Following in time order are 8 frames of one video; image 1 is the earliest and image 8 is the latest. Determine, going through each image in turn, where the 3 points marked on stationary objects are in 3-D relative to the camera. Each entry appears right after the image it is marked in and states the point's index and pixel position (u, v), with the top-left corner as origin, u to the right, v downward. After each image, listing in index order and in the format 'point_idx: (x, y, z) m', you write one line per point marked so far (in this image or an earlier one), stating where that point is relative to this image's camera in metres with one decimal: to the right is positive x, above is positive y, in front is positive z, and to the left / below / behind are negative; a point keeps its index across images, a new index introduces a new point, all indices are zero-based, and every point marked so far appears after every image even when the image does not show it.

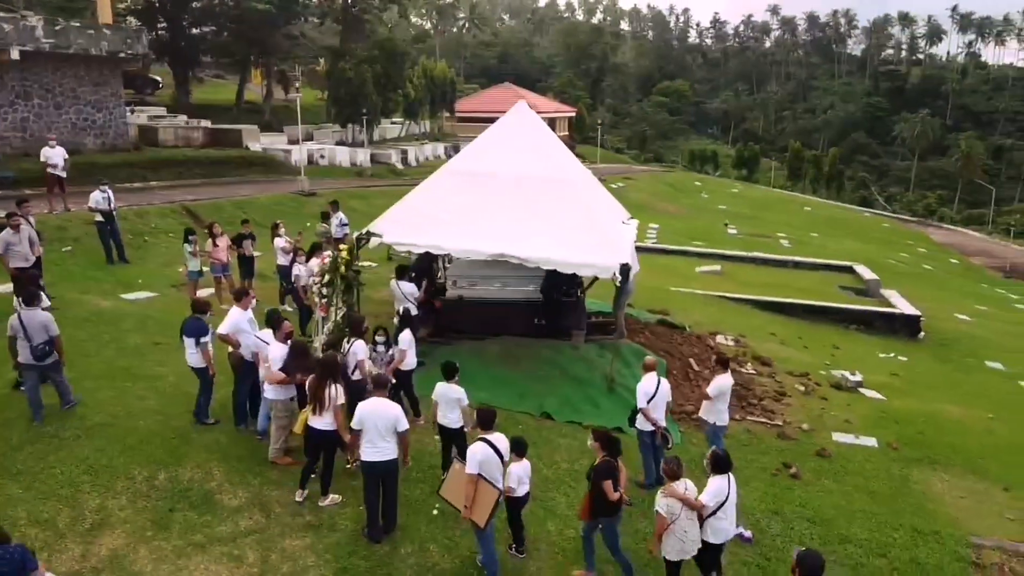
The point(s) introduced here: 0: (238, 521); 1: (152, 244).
0: (-2.9, -2.5, +8.1) m
1: (-8.8, +1.1, +18.8) m
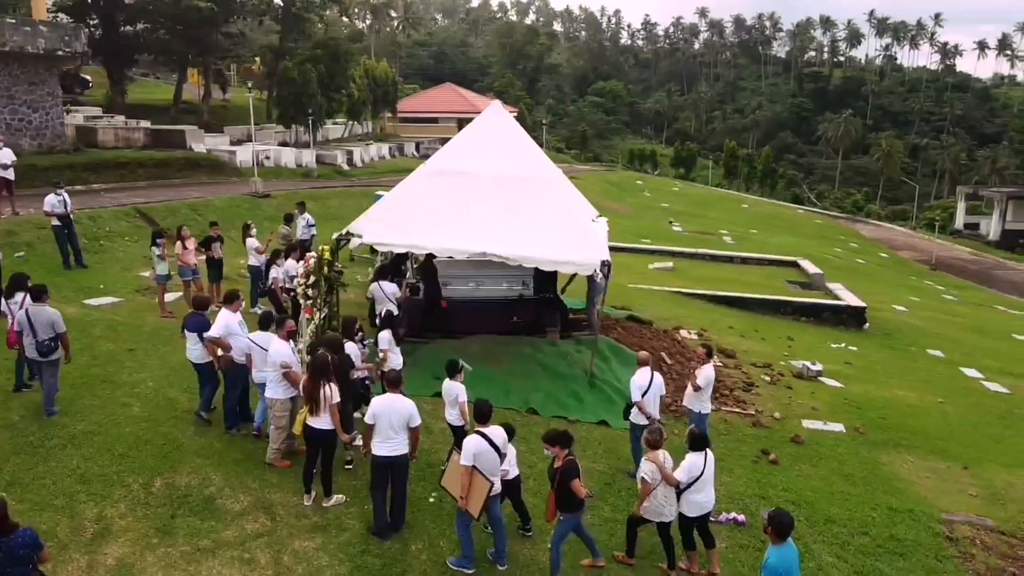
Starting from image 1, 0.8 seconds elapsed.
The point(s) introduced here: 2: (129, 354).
0: (-2.8, -2.5, +8.0) m
1: (-9.6, +0.9, +18.2) m
2: (-6.0, -1.1, +12.0) m
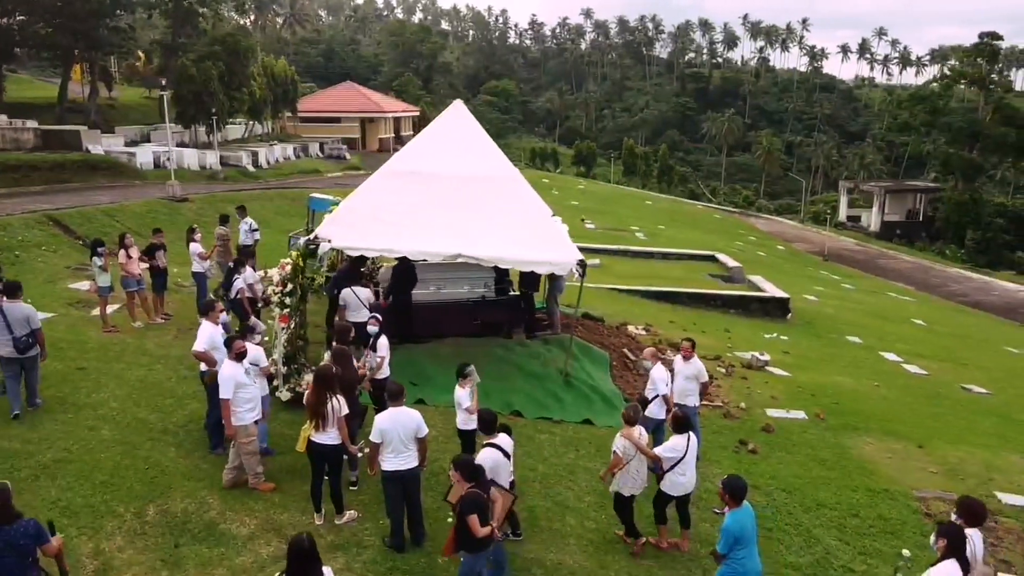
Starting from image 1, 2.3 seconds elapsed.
0: (-2.5, -2.6, +7.5) m
1: (-10.7, +0.6, +16.8) m
2: (-6.3, -1.3, +11.1) m
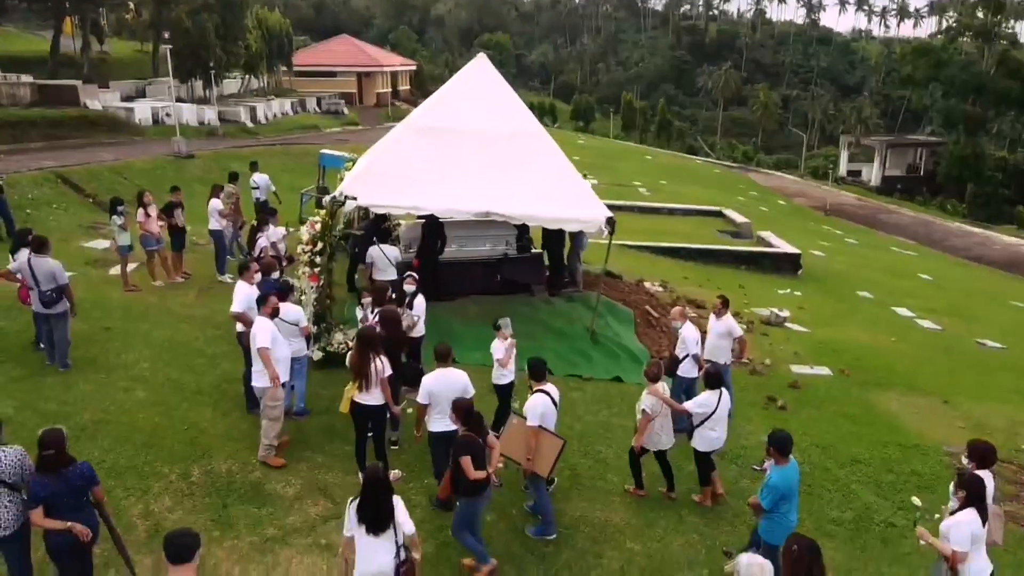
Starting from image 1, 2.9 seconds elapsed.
0: (-2.0, -2.2, +7.5) m
1: (-10.3, +1.5, +16.6) m
2: (-5.8, -0.7, +11.0) m
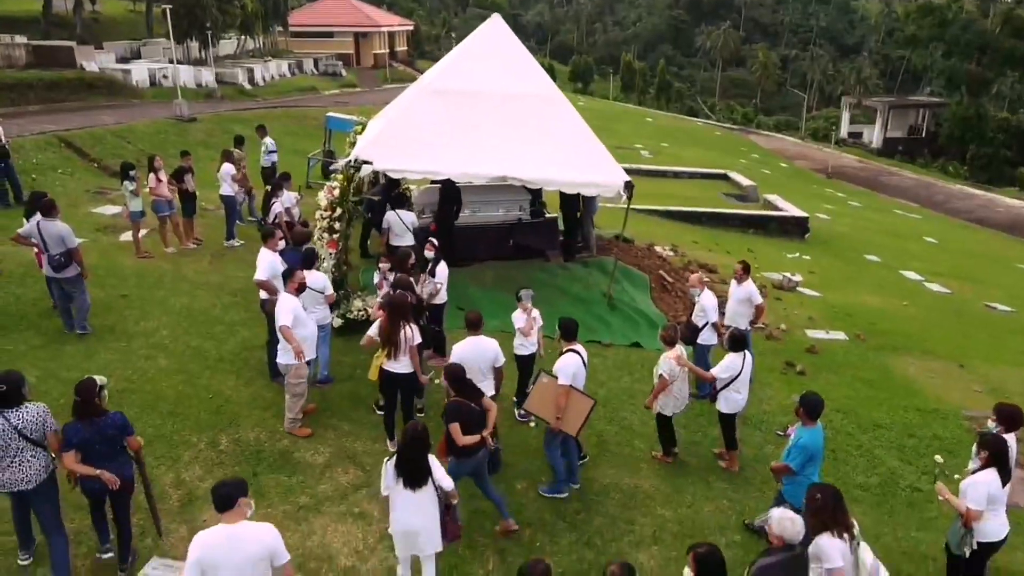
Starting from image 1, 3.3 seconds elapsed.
0: (-1.7, -1.9, +7.5) m
1: (-10.0, +2.2, +16.4) m
2: (-5.5, -0.2, +10.9) m
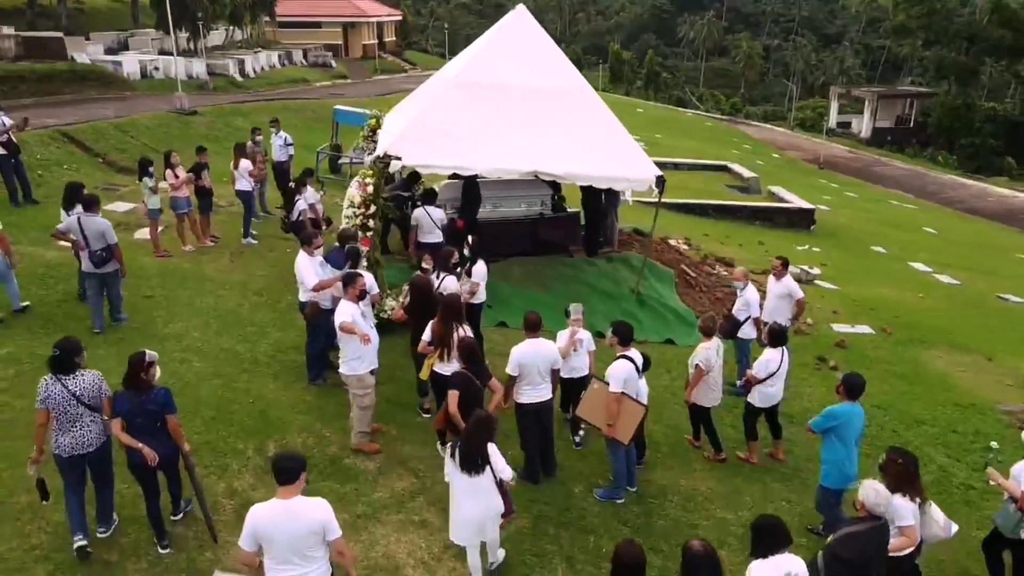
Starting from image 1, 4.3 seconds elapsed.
0: (-1.2, -1.9, +7.3) m
1: (-9.6, +2.3, +16.0) m
2: (-5.0, -0.2, +10.6) m
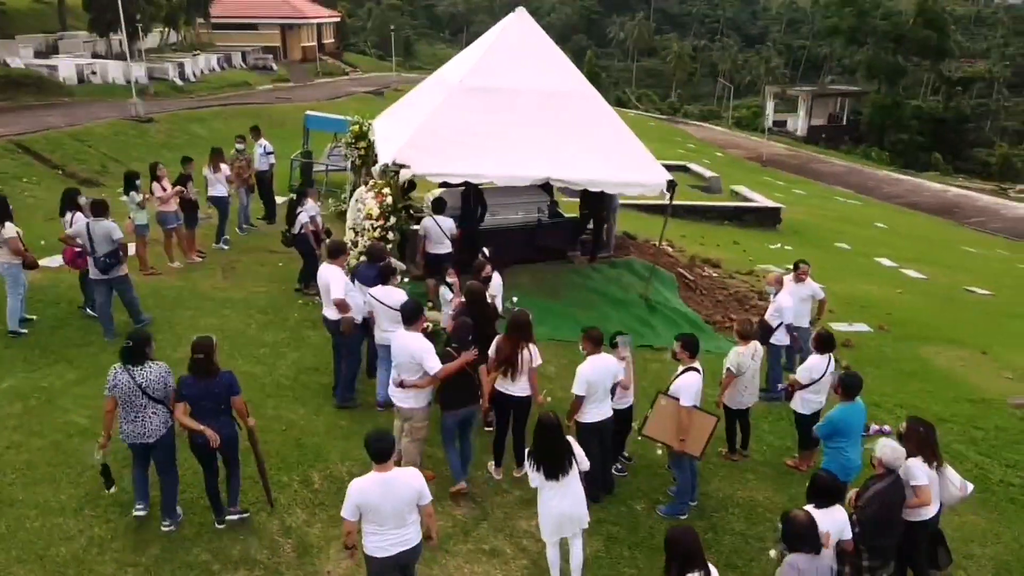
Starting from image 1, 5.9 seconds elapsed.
0: (-0.6, -2.0, +7.0) m
1: (-9.8, +1.8, +15.0) m
2: (-4.7, -0.5, +10.0) m
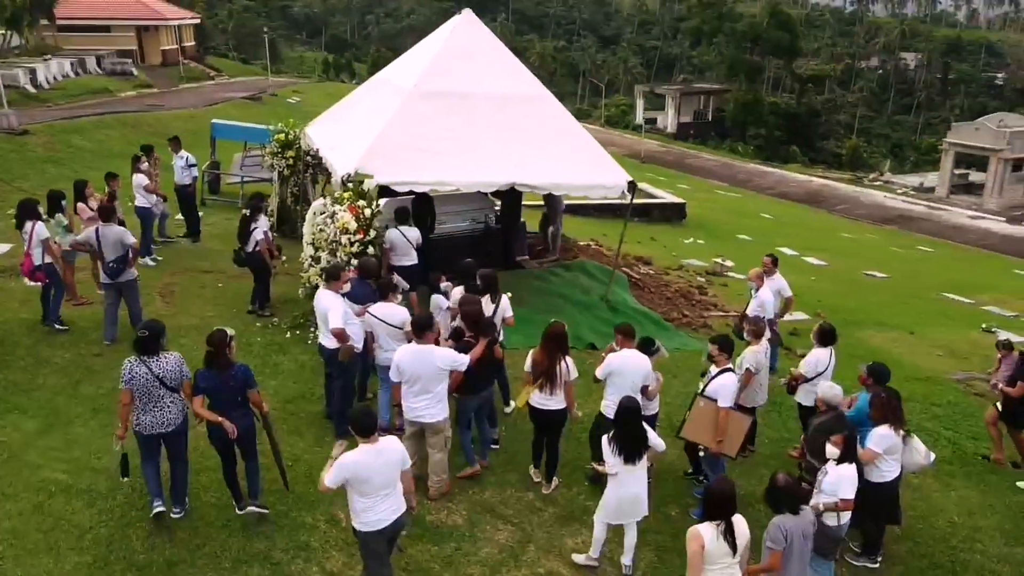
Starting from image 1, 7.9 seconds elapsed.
0: (-0.2, -2.2, +6.7) m
1: (-10.7, +1.2, +13.1) m
2: (-4.8, -0.9, +9.0) m
